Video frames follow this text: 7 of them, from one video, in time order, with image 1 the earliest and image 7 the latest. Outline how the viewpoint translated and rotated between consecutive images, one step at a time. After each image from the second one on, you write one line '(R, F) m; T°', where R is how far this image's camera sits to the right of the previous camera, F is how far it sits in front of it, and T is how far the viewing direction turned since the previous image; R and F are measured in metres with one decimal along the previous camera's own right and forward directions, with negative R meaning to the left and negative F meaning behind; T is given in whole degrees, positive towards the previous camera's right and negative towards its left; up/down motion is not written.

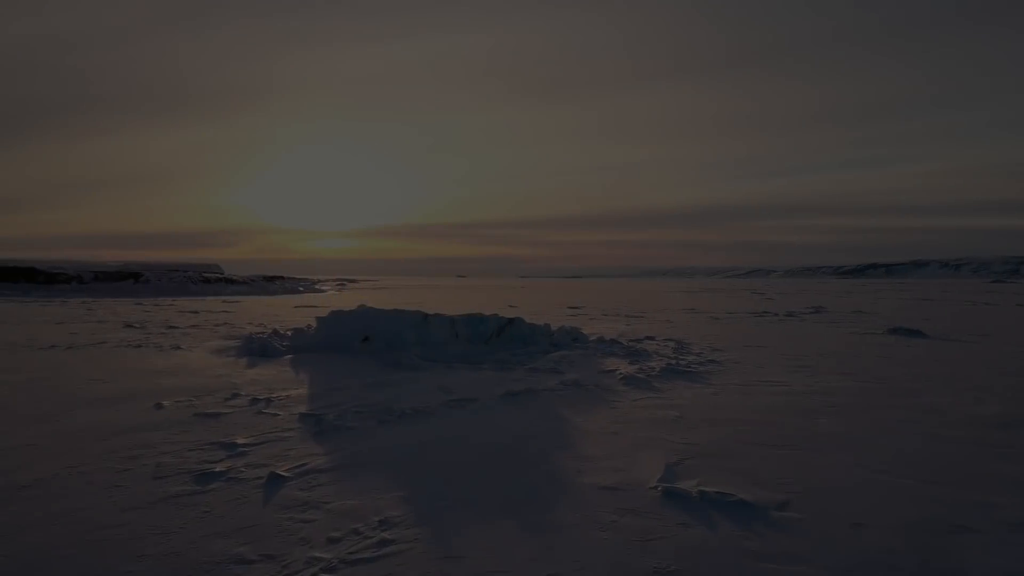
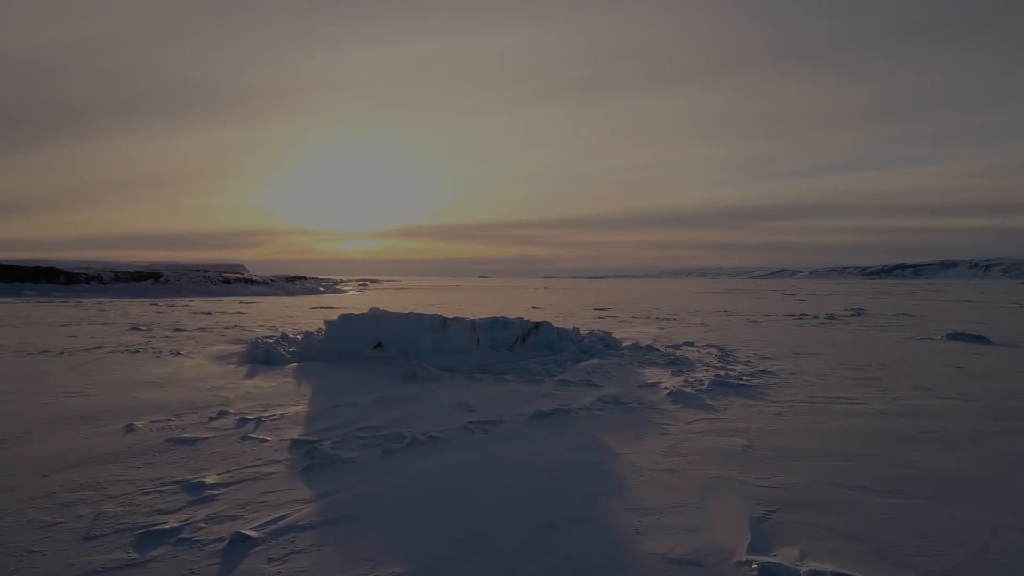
(-0.1, +1.0) m; -2°
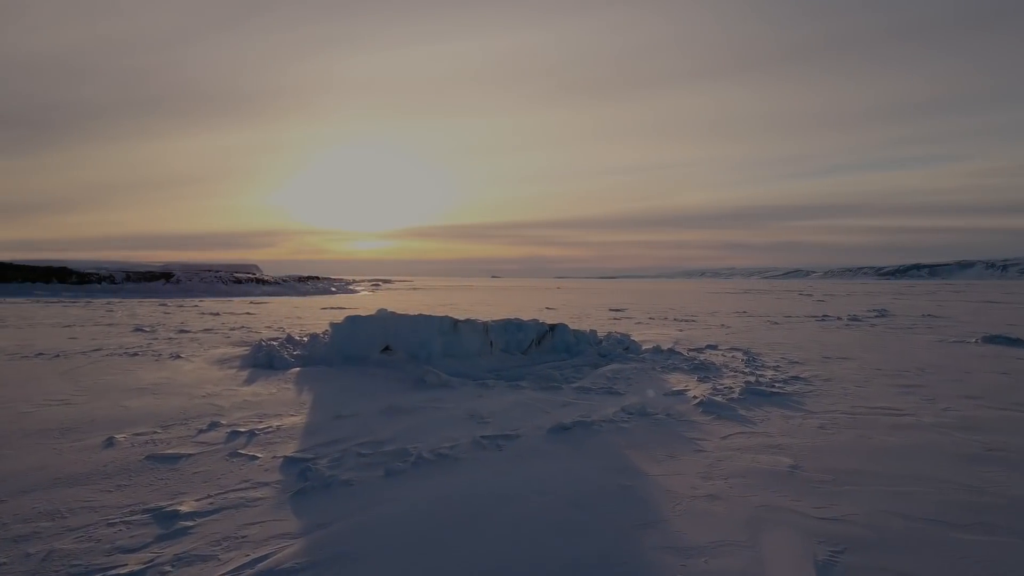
(0.0, +0.5) m; -1°
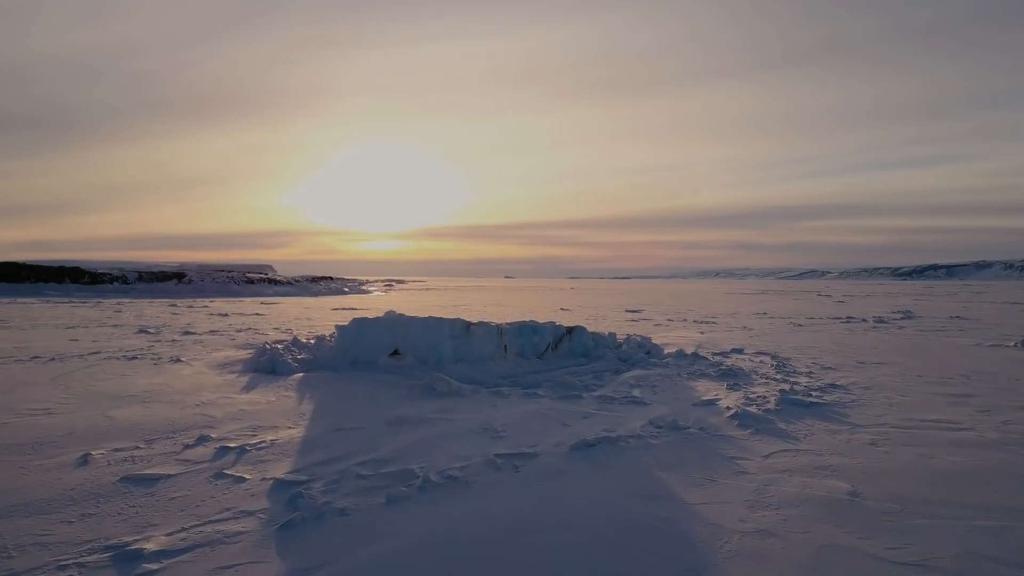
(0.0, +0.5) m; -1°
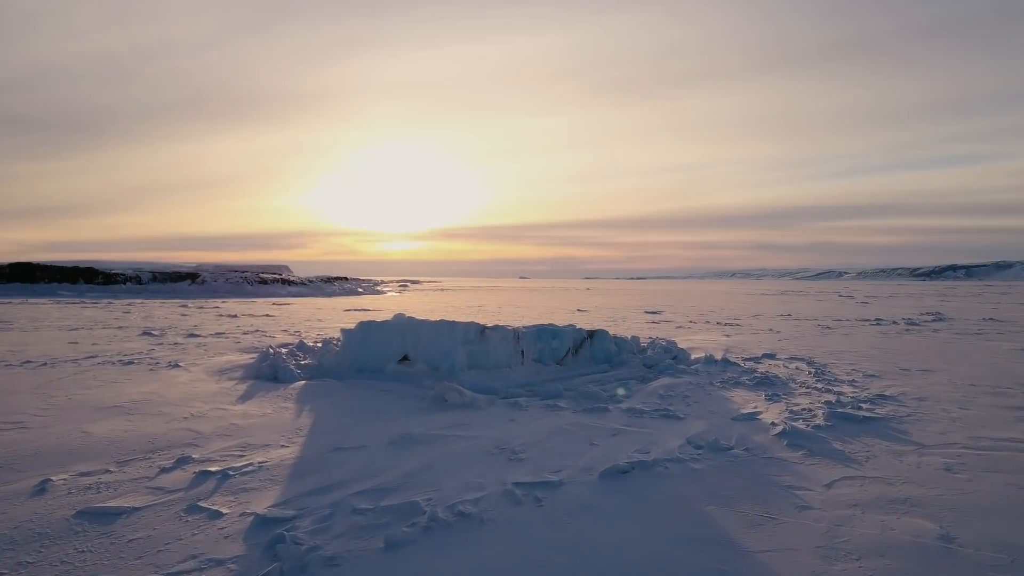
(0.0, +0.6) m; -1°
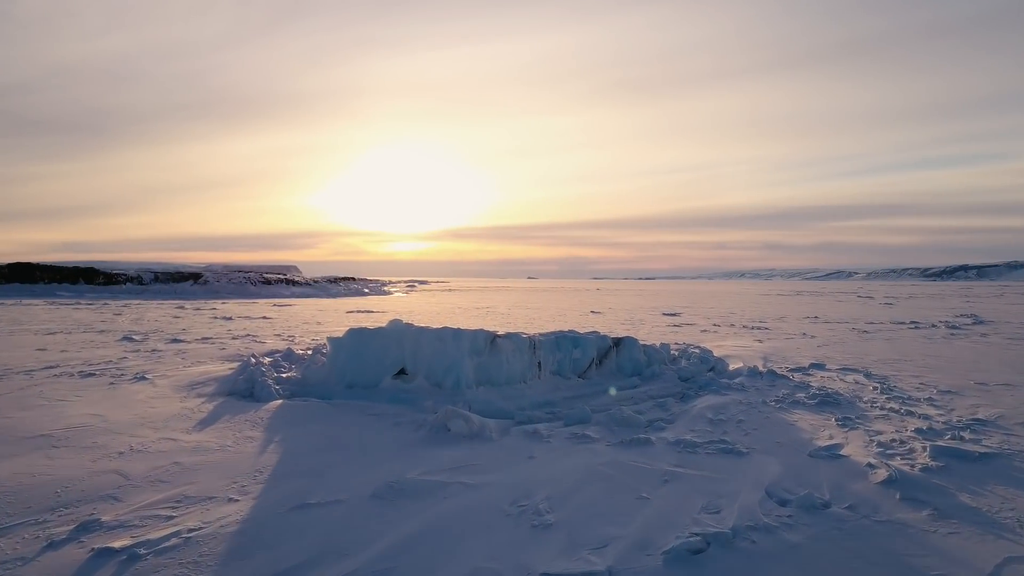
(-0.1, +1.2) m; -1°
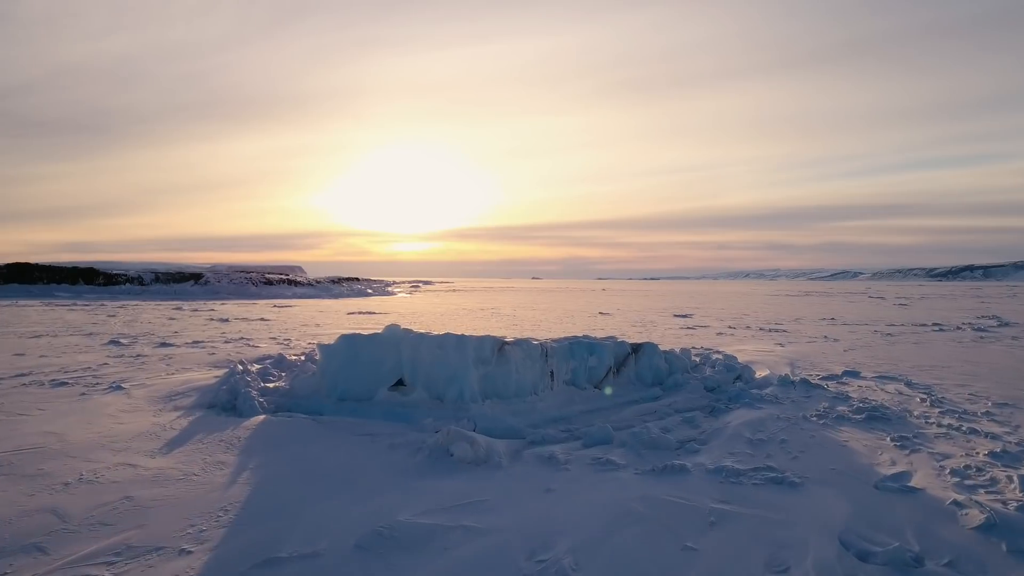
(0.0, +0.7) m; 0°
